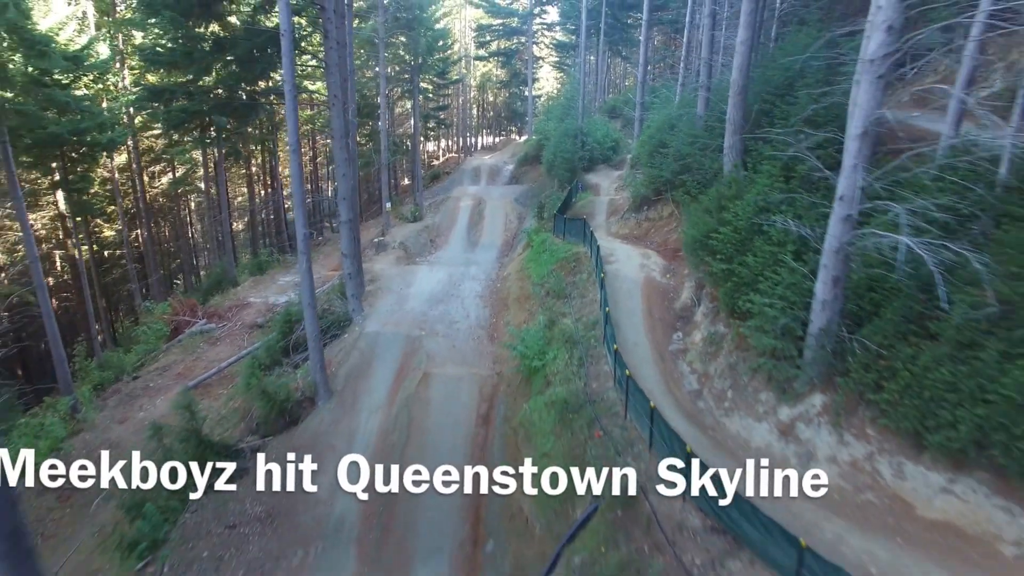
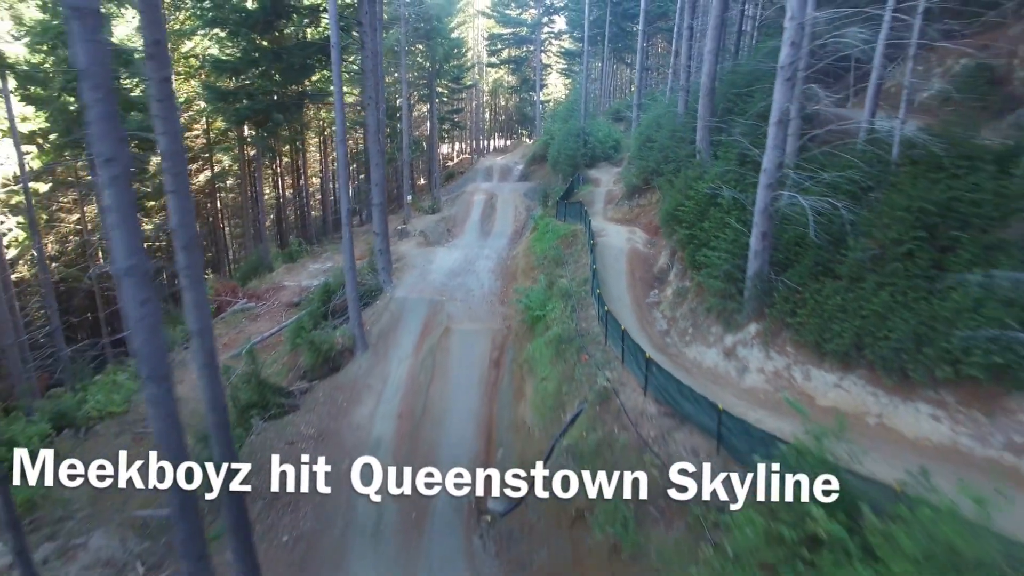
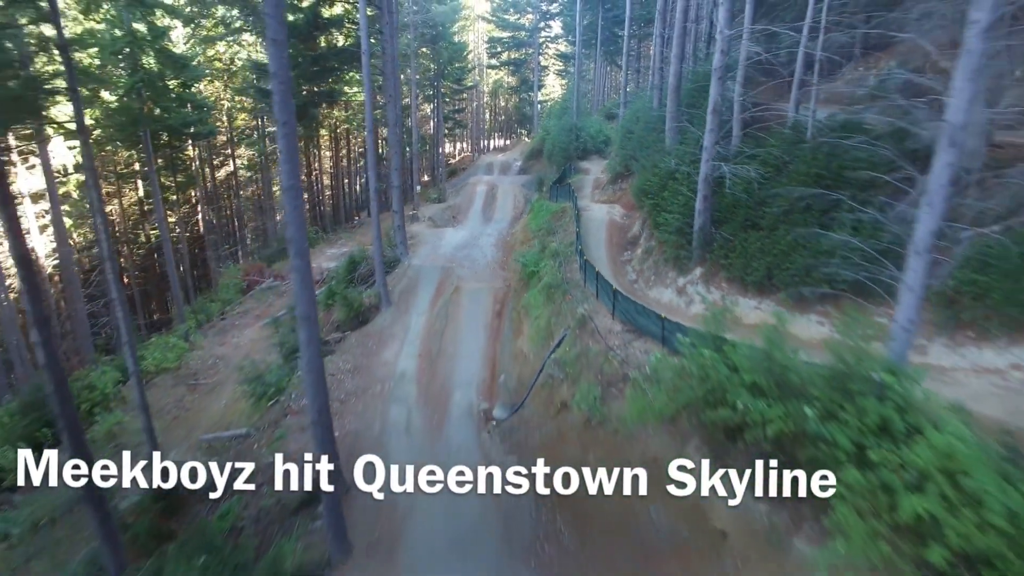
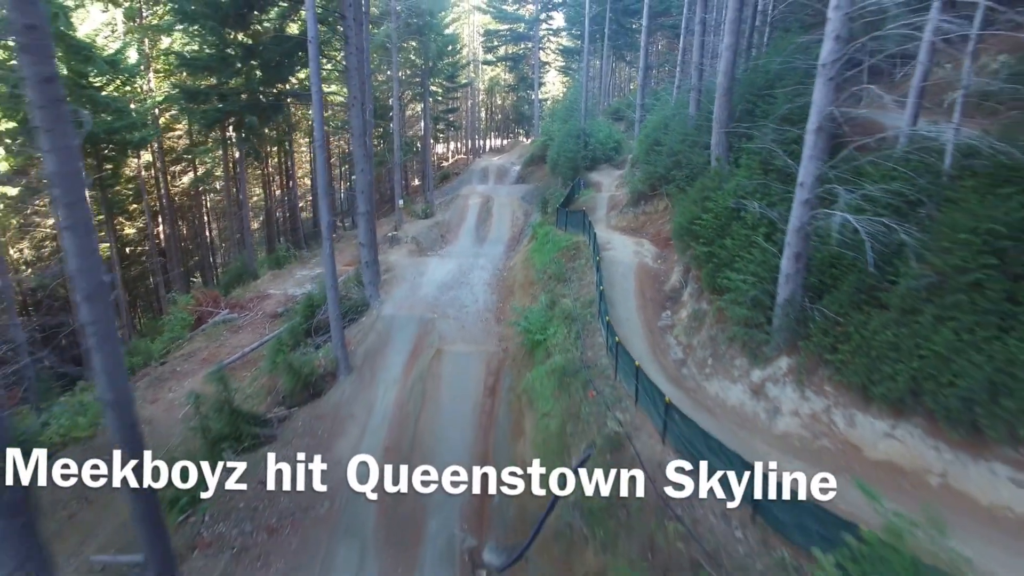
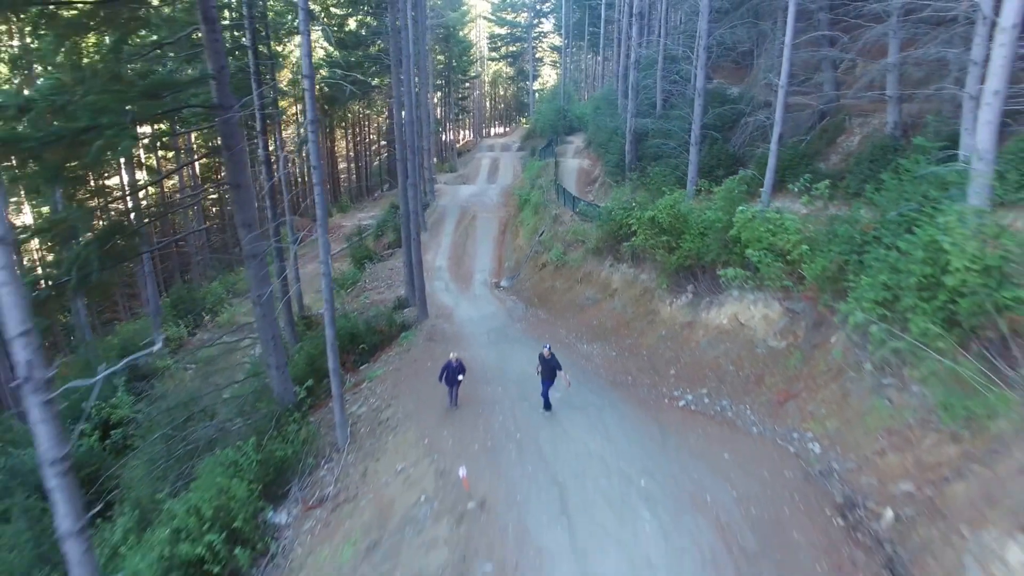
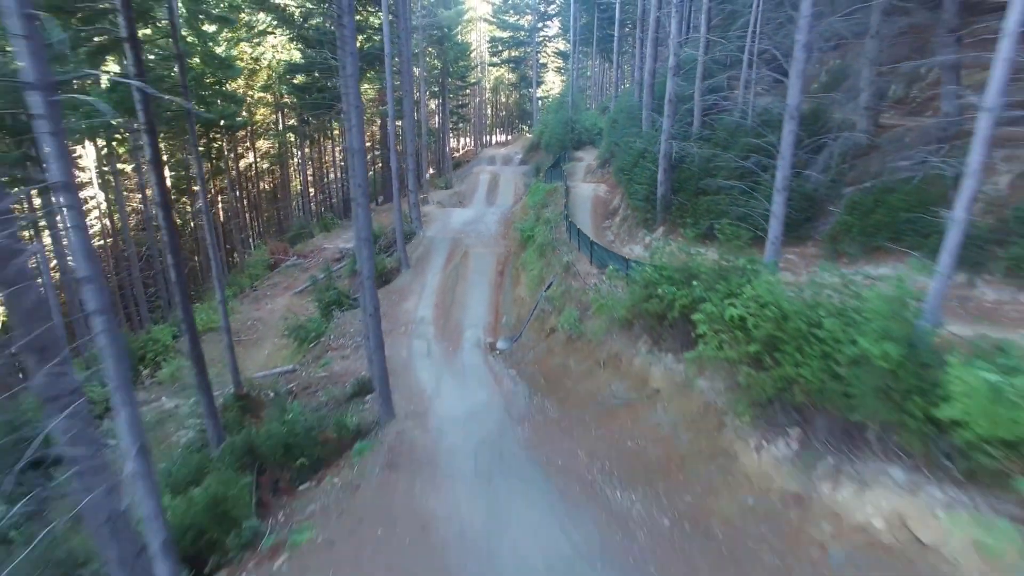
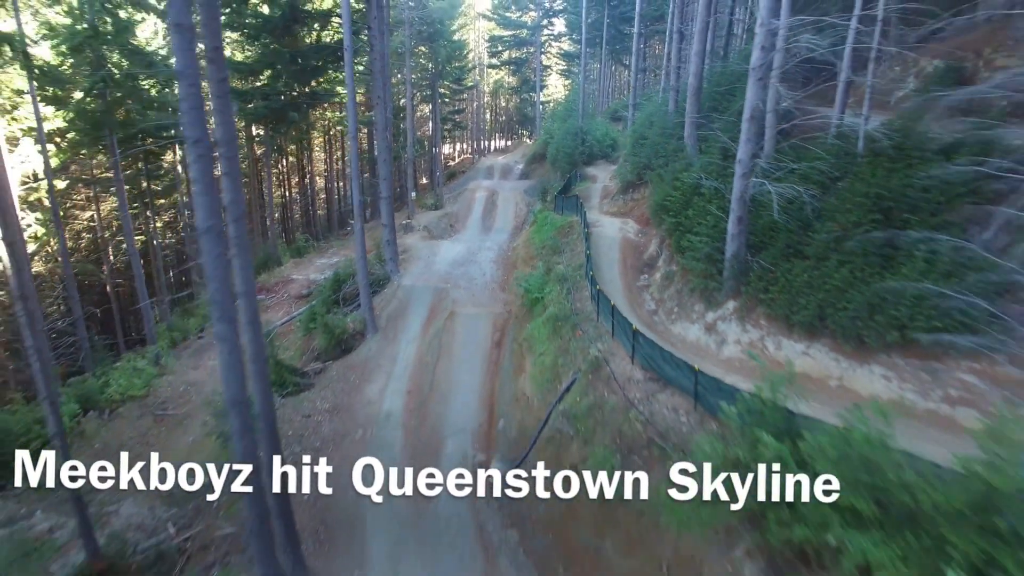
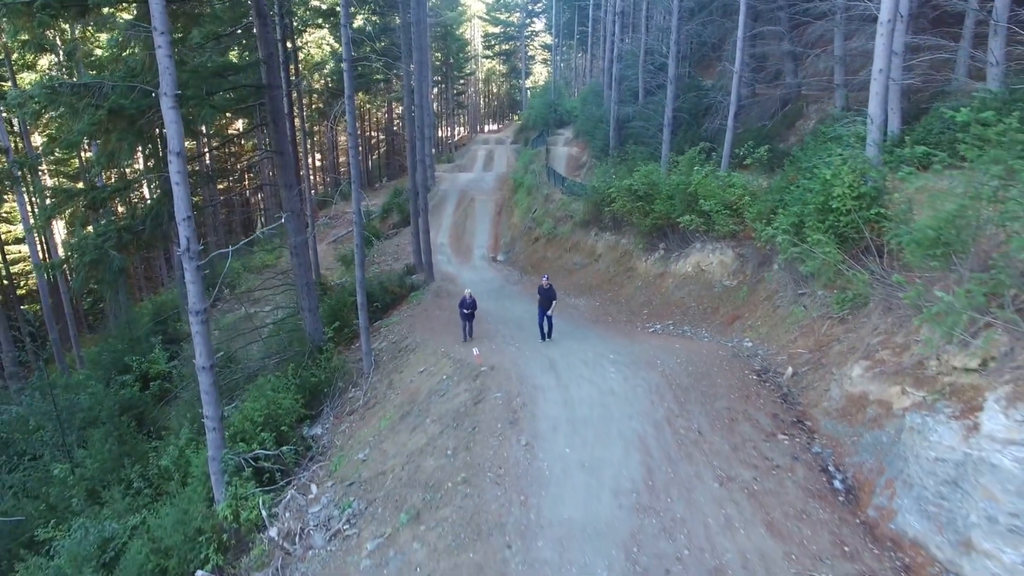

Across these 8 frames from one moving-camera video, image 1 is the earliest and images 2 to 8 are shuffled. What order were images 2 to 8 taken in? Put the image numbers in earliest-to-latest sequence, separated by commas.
4, 2, 7, 3, 6, 5, 8
